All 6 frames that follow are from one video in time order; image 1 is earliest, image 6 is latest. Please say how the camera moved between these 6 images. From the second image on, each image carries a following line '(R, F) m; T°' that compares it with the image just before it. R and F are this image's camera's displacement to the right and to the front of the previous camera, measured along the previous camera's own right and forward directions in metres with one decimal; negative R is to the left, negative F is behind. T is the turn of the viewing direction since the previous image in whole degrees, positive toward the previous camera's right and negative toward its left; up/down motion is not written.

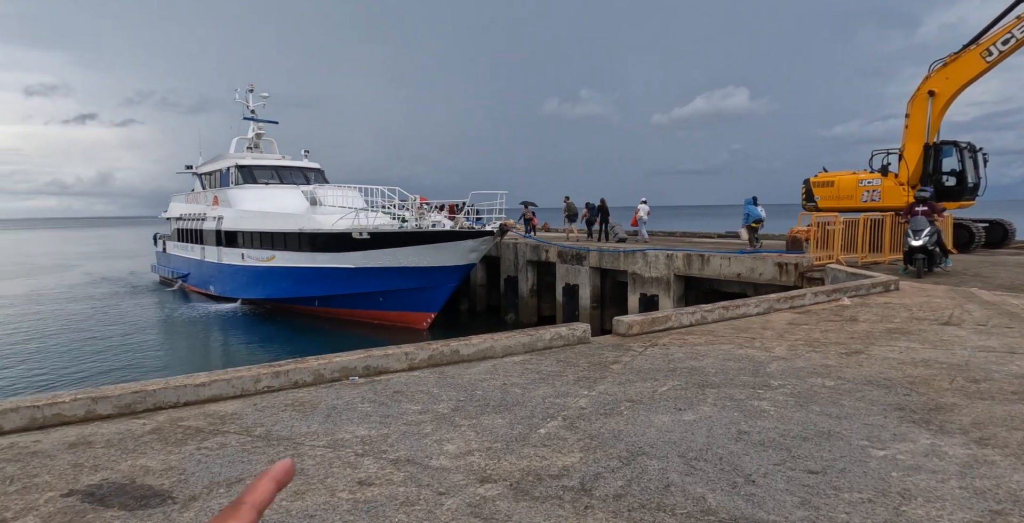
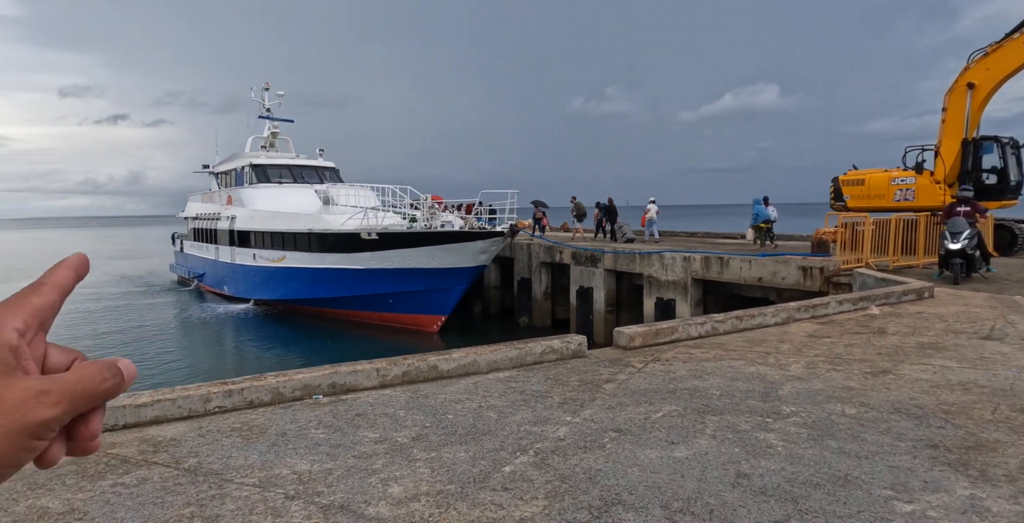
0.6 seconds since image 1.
(+0.3, +0.5) m; -2°
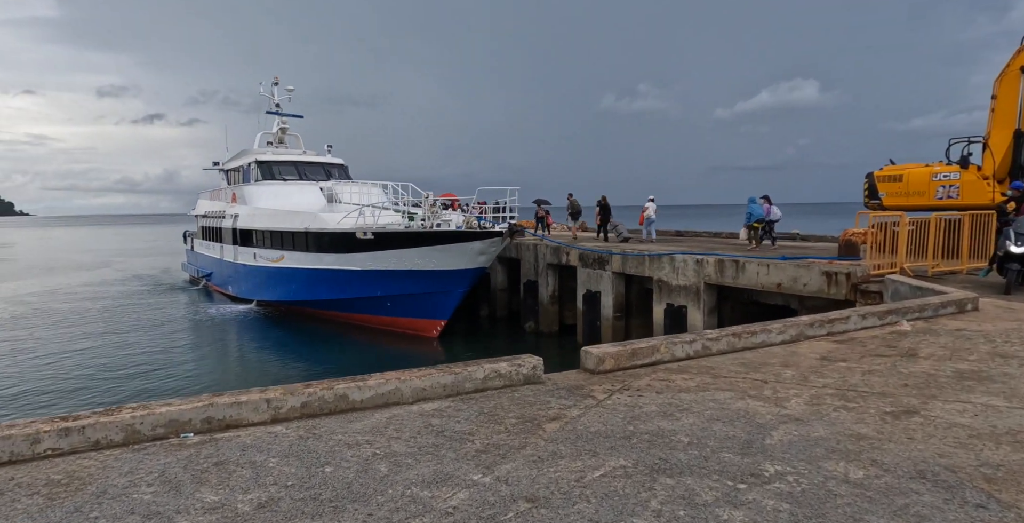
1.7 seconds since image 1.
(+0.6, +0.9) m; -3°
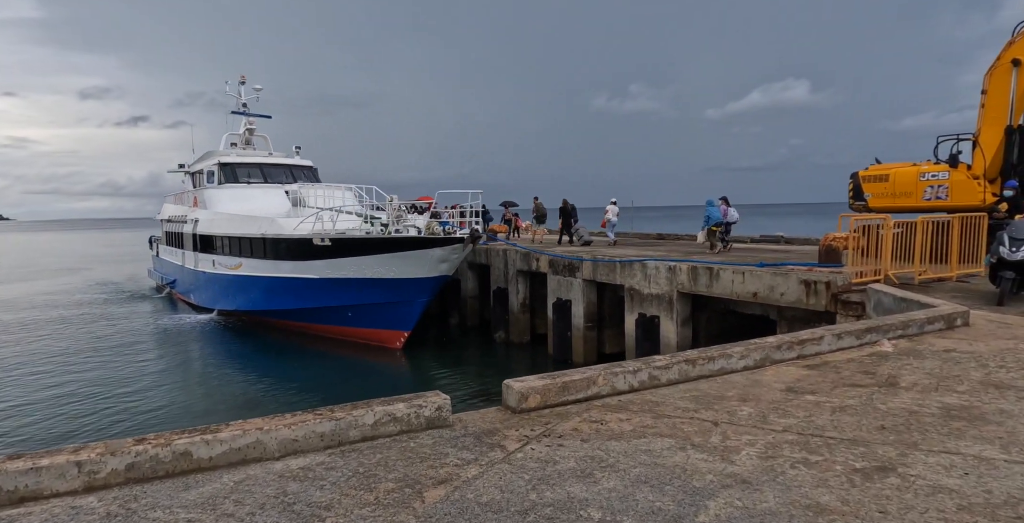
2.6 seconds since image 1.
(+0.5, +0.8) m; +1°
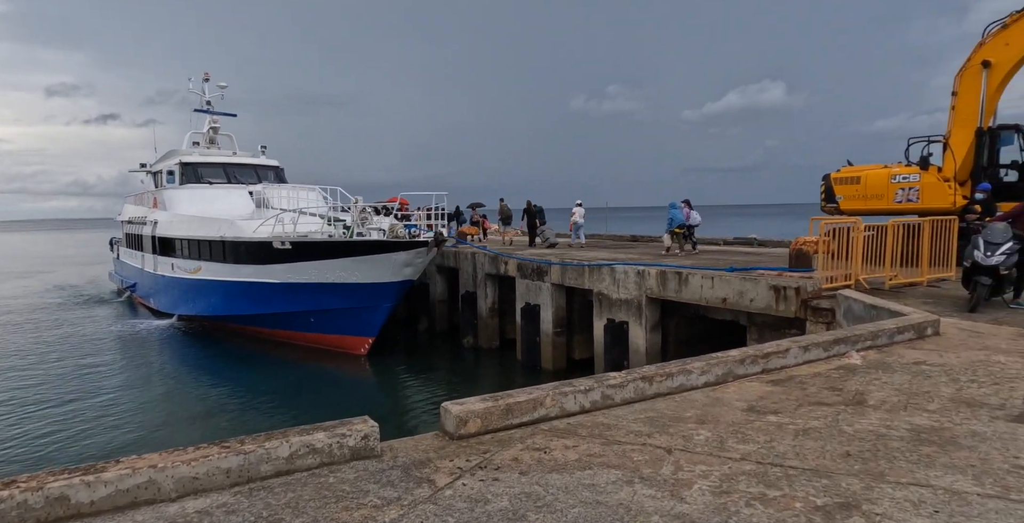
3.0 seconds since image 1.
(+0.2, +0.3) m; +2°
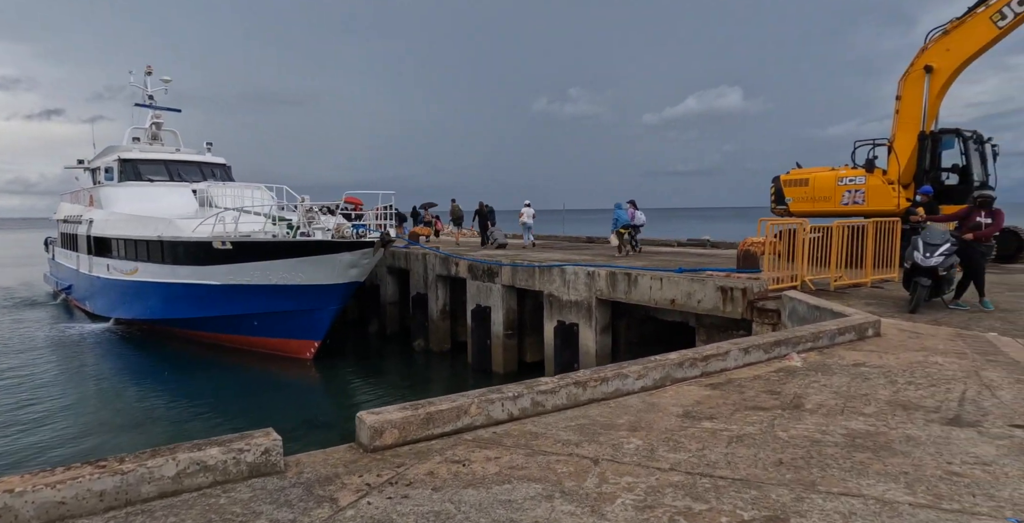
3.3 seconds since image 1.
(+0.2, +0.2) m; +3°
